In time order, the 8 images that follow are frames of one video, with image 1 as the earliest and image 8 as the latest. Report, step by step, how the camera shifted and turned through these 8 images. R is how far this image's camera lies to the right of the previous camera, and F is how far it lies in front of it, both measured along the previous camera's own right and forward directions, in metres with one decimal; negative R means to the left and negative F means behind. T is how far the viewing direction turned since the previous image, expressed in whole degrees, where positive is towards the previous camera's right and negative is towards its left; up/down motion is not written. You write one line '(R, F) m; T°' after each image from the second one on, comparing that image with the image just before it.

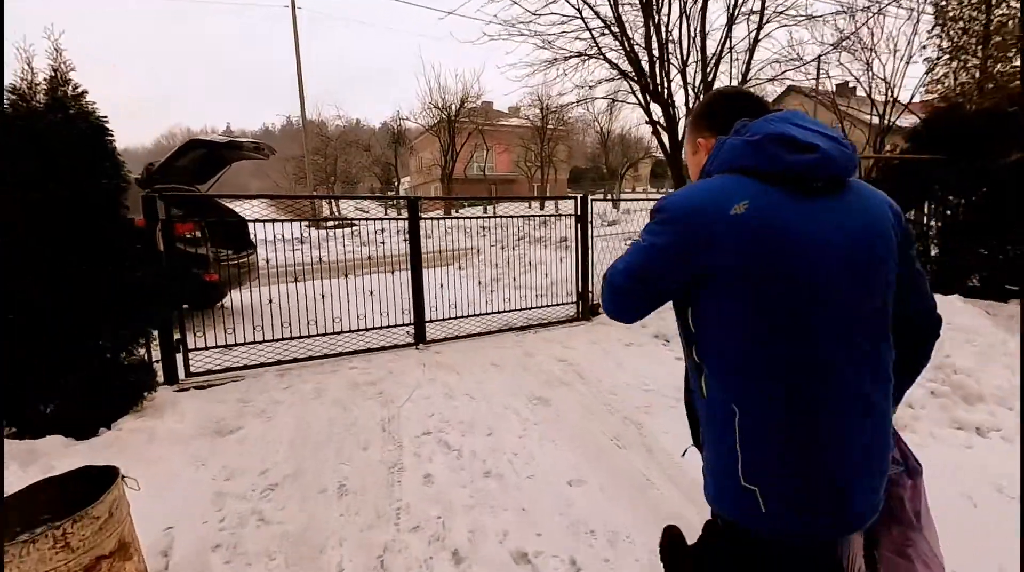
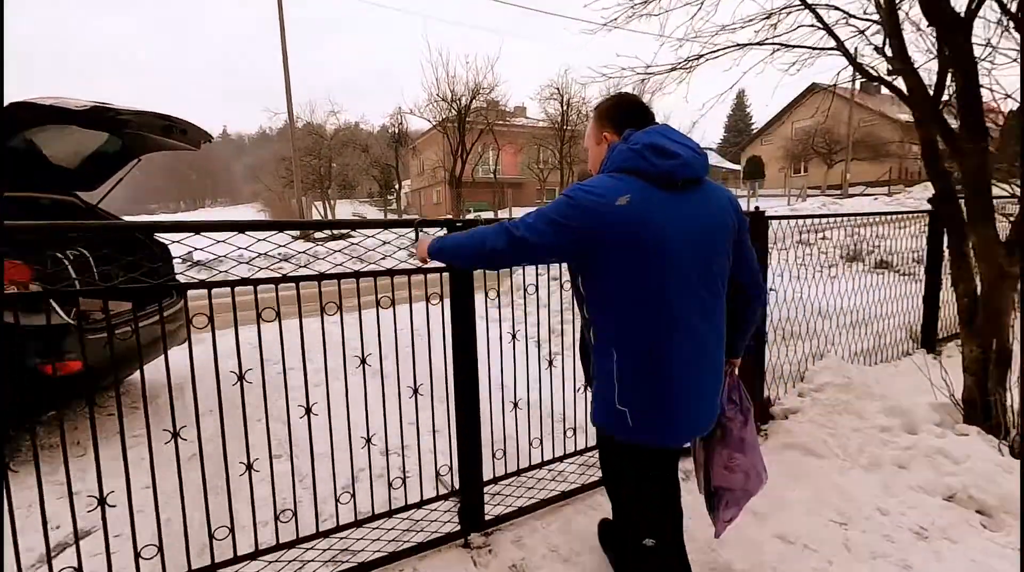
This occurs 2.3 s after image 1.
(-0.9, +3.3) m; 0°
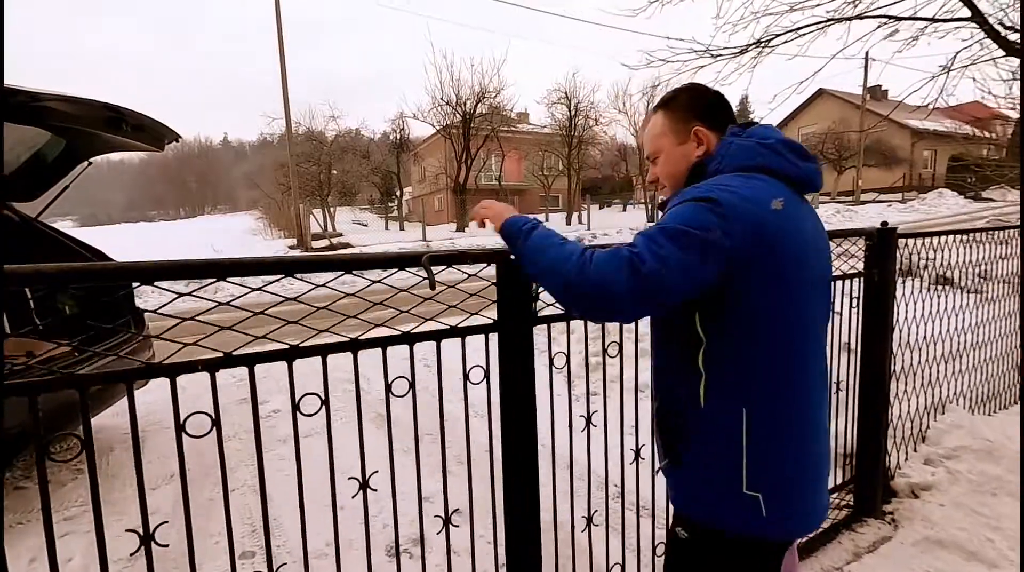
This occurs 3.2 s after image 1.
(-0.3, +1.0) m; 0°
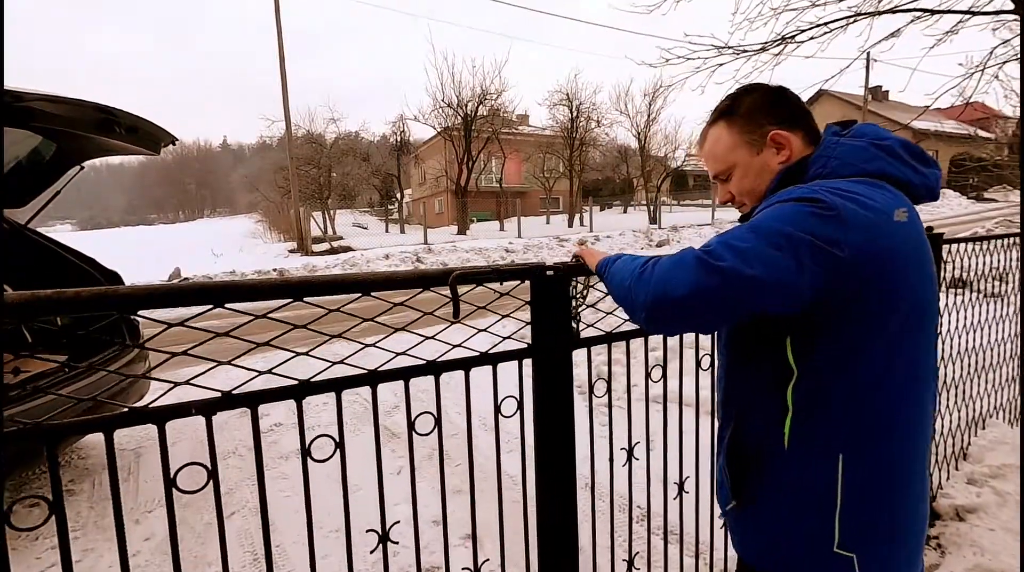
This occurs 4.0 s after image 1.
(-0.1, +0.2) m; 0°
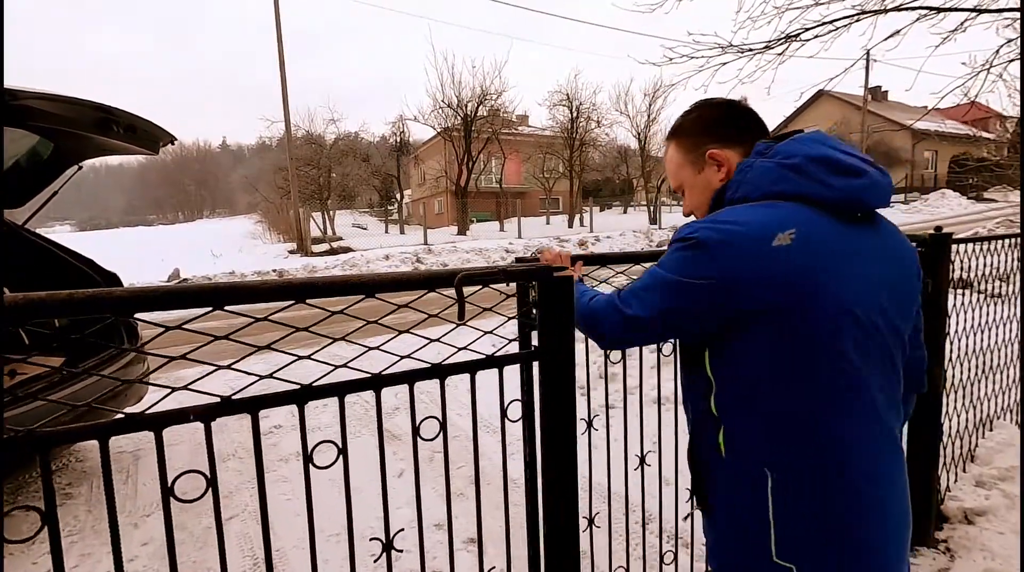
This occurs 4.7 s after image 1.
(0.0, 0.0) m; 0°
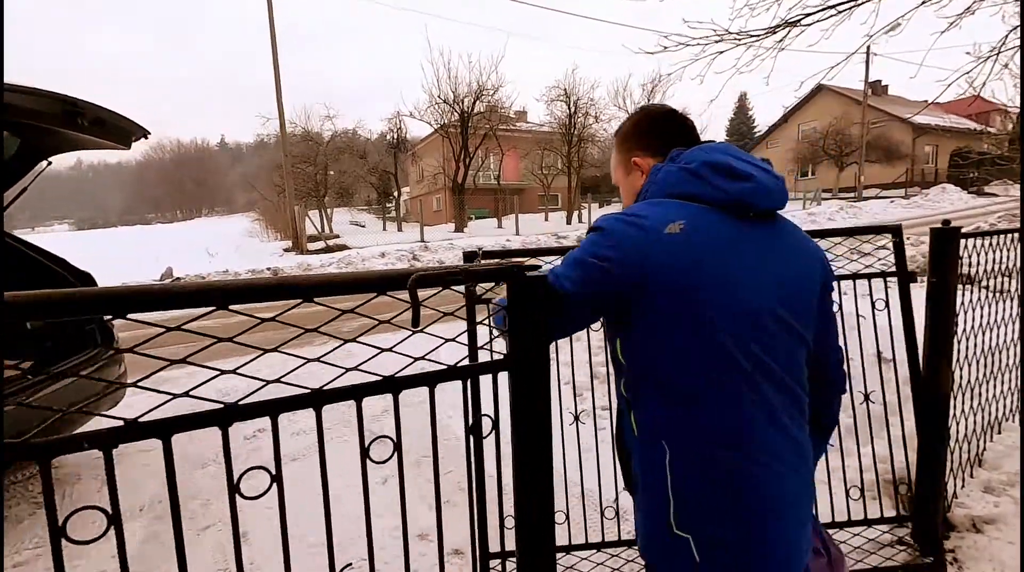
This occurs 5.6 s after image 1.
(+0.1, +0.2) m; 0°
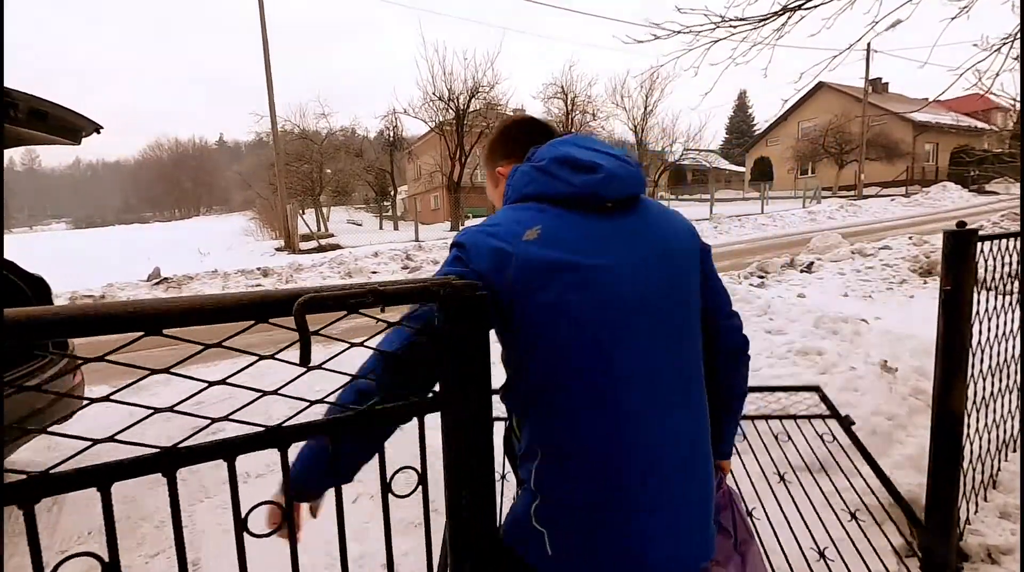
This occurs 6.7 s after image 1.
(+0.2, +0.3) m; 0°
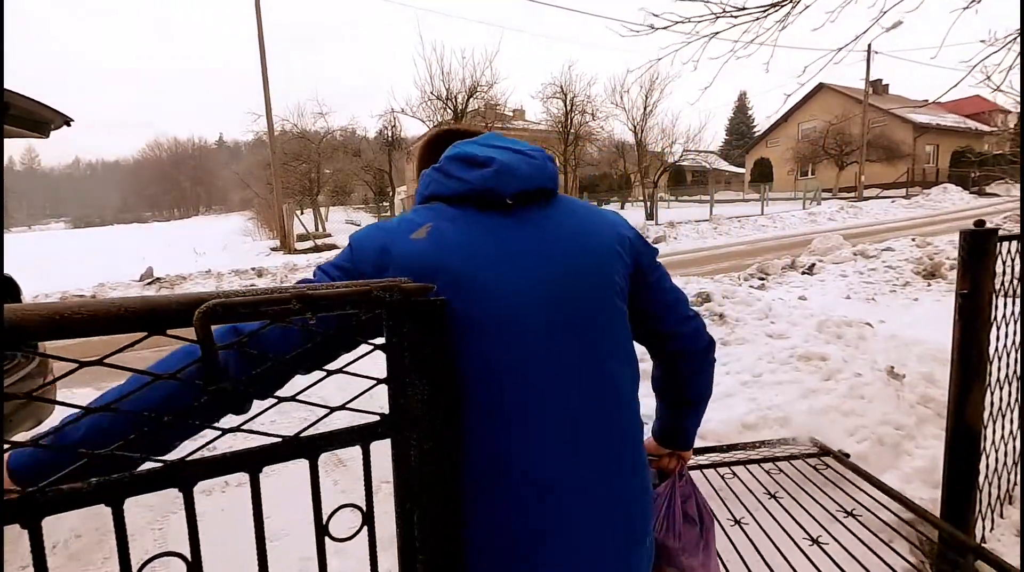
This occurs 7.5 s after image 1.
(+0.1, +0.2) m; 0°
